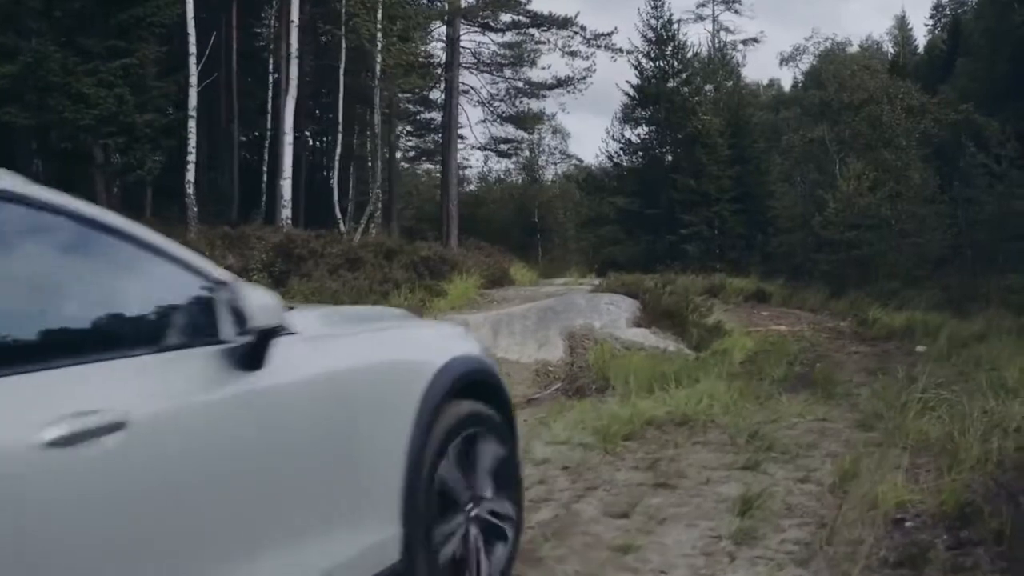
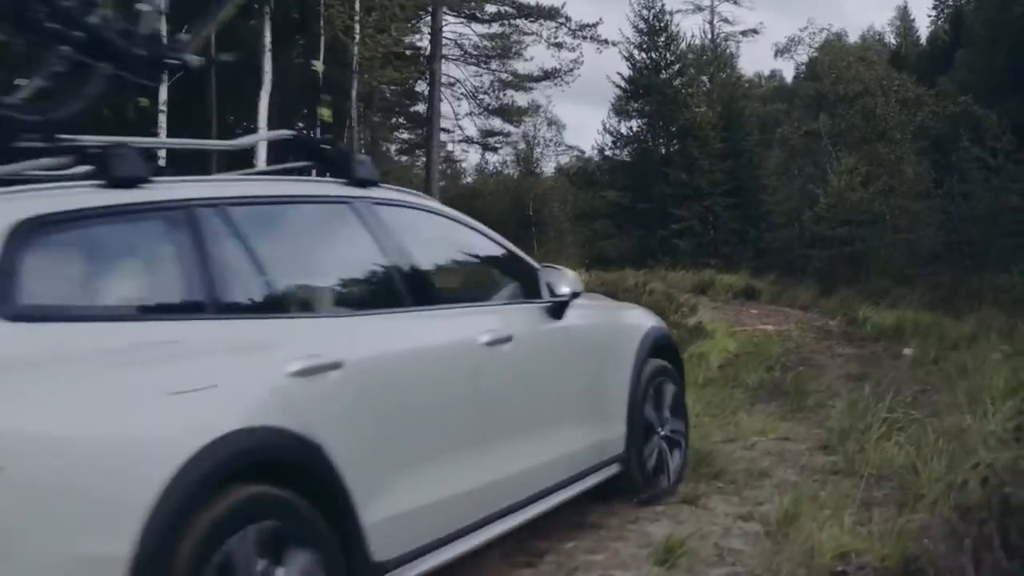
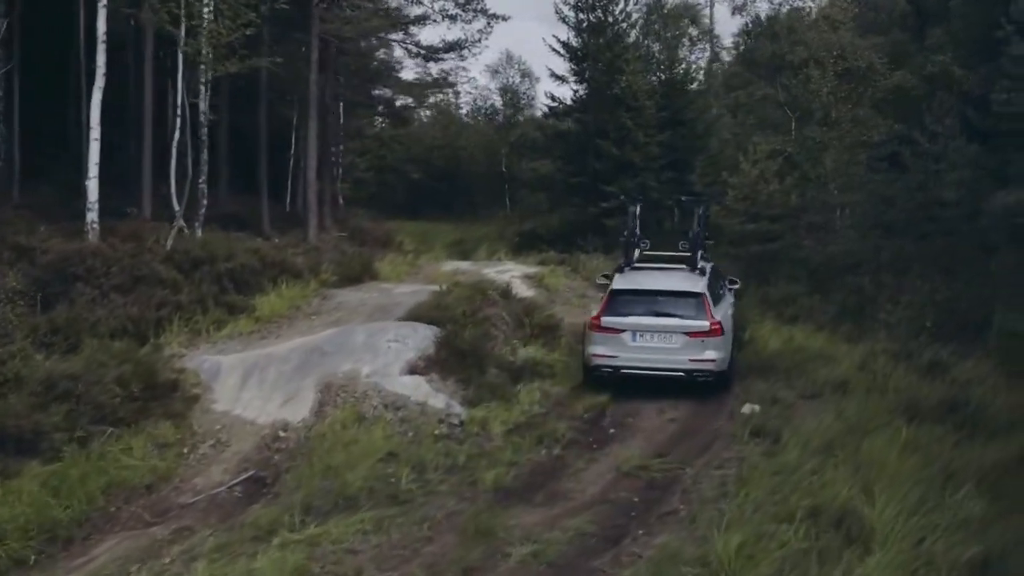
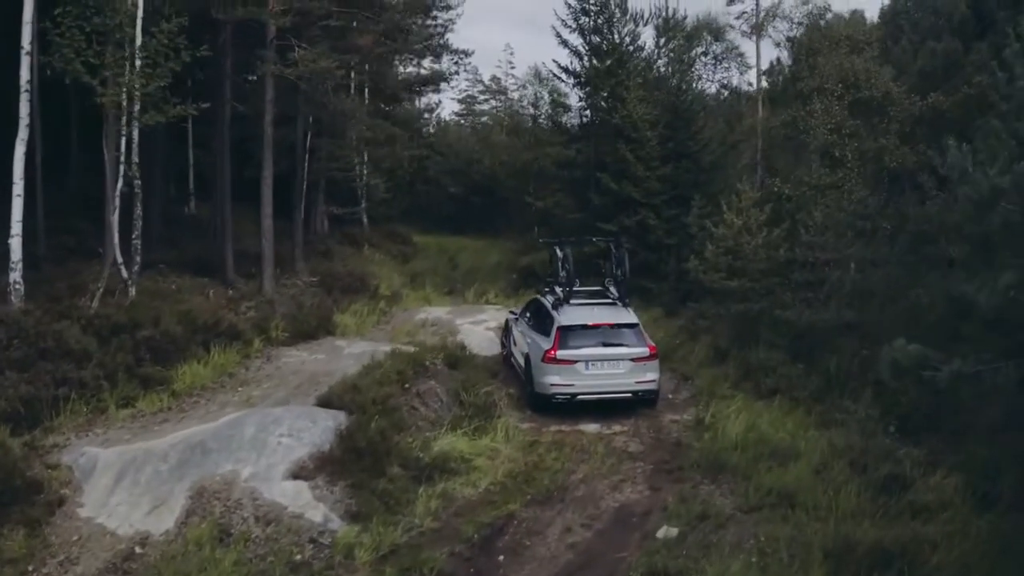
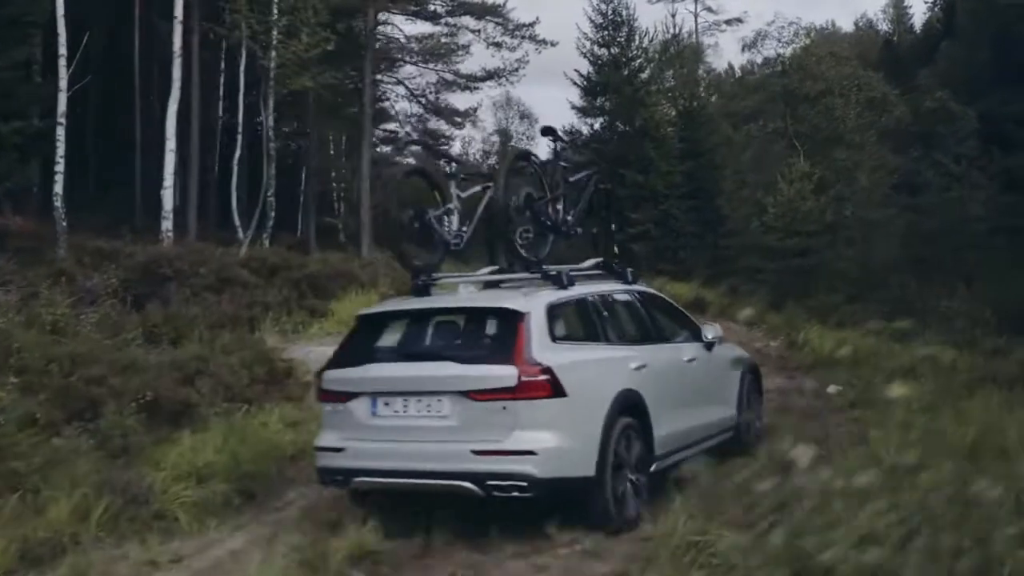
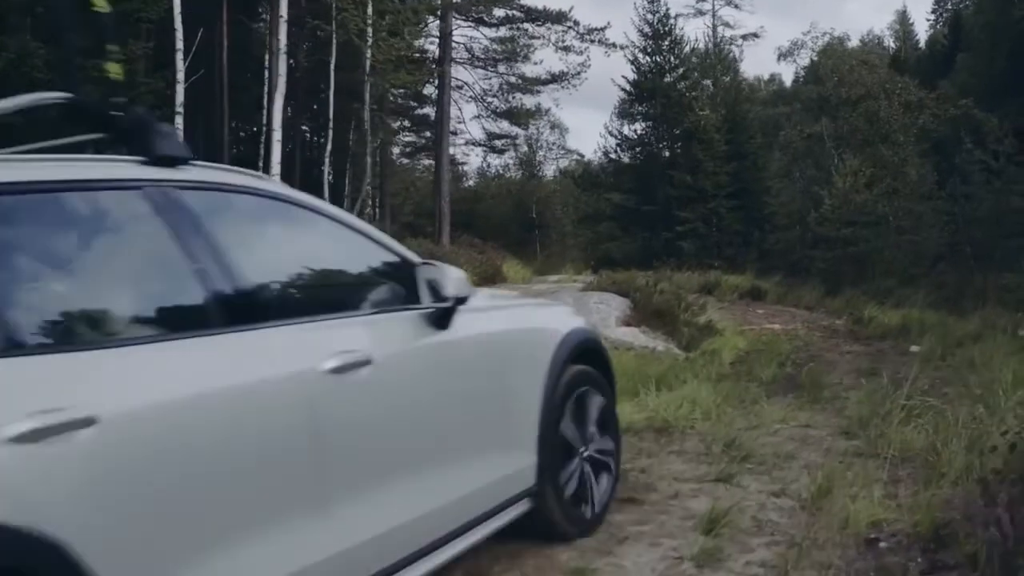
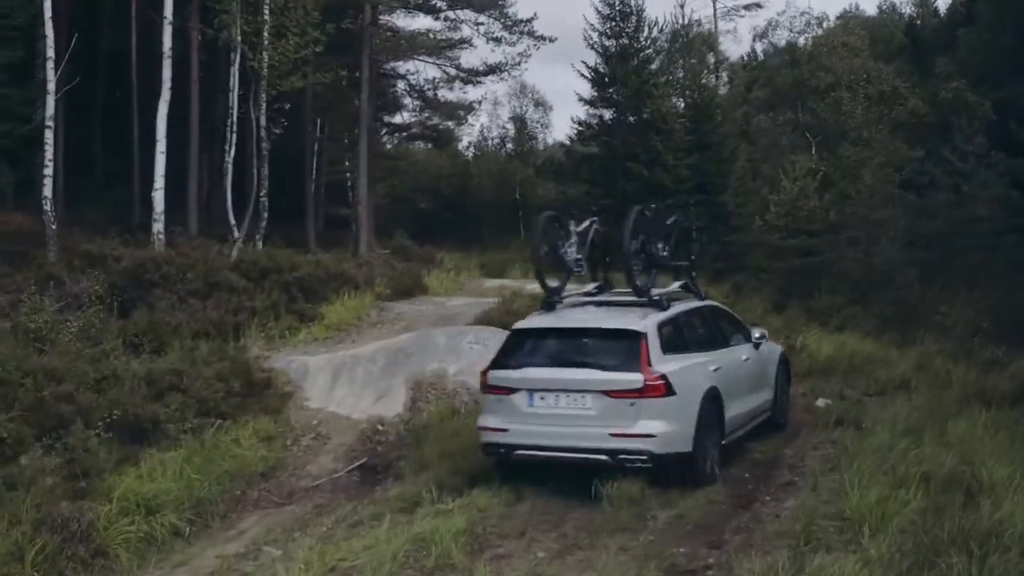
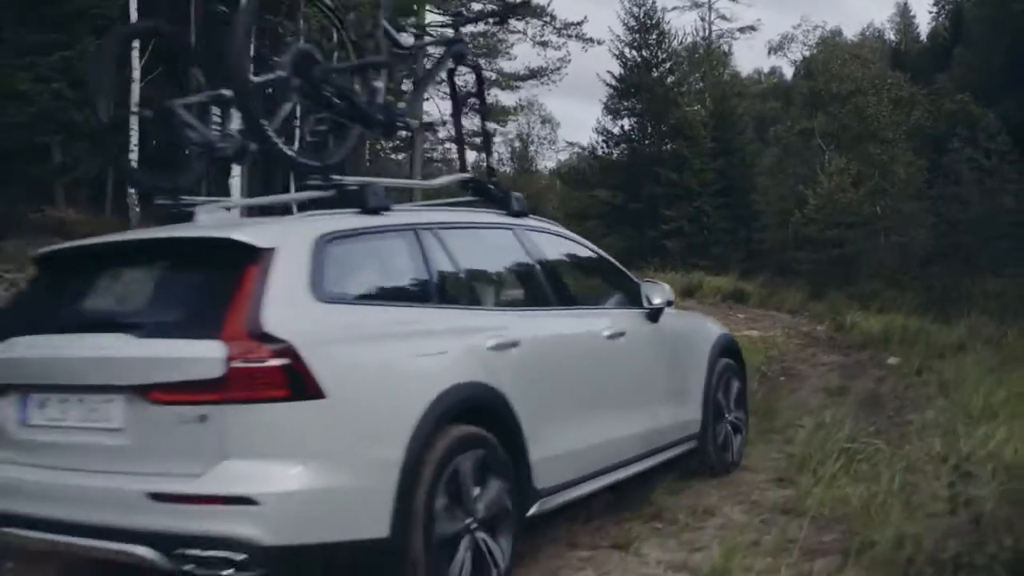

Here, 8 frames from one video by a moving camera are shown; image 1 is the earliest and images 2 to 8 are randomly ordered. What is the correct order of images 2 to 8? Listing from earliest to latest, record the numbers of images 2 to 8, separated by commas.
6, 2, 8, 5, 7, 3, 4
